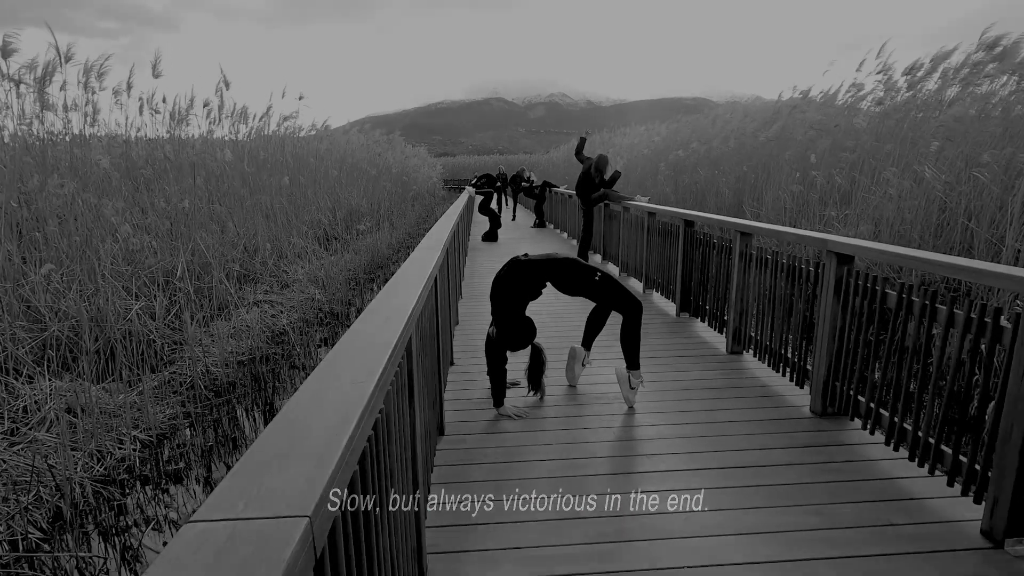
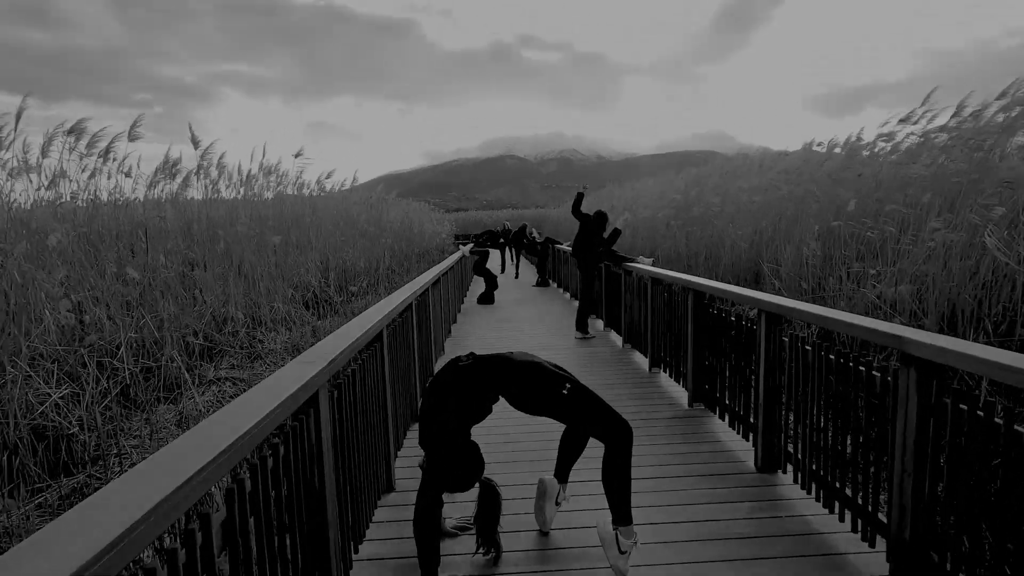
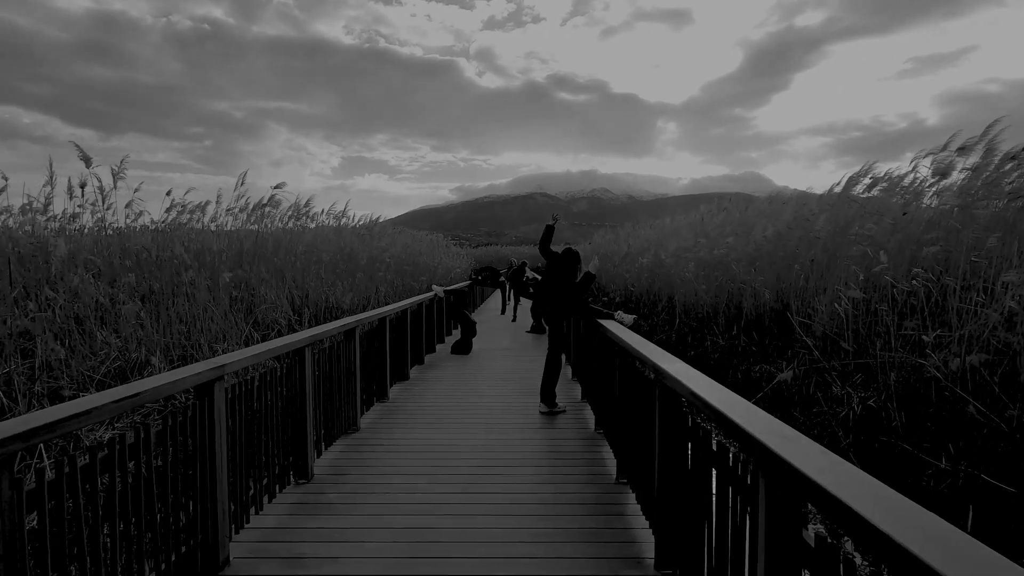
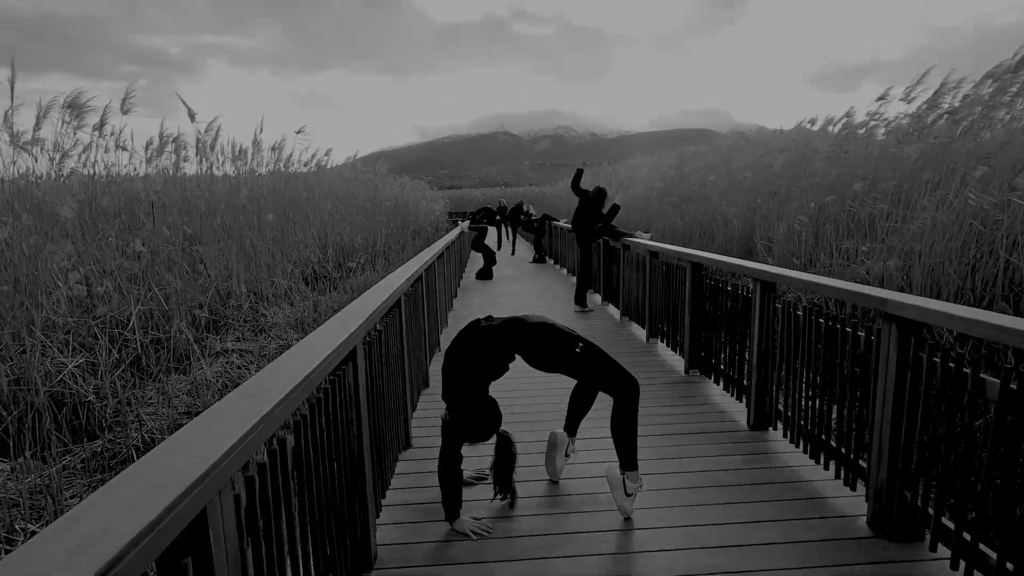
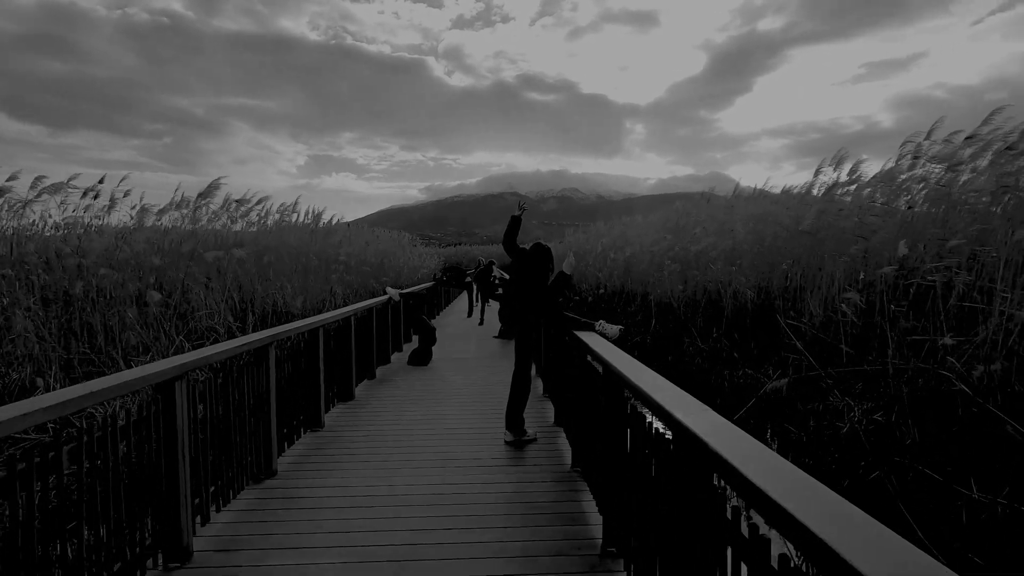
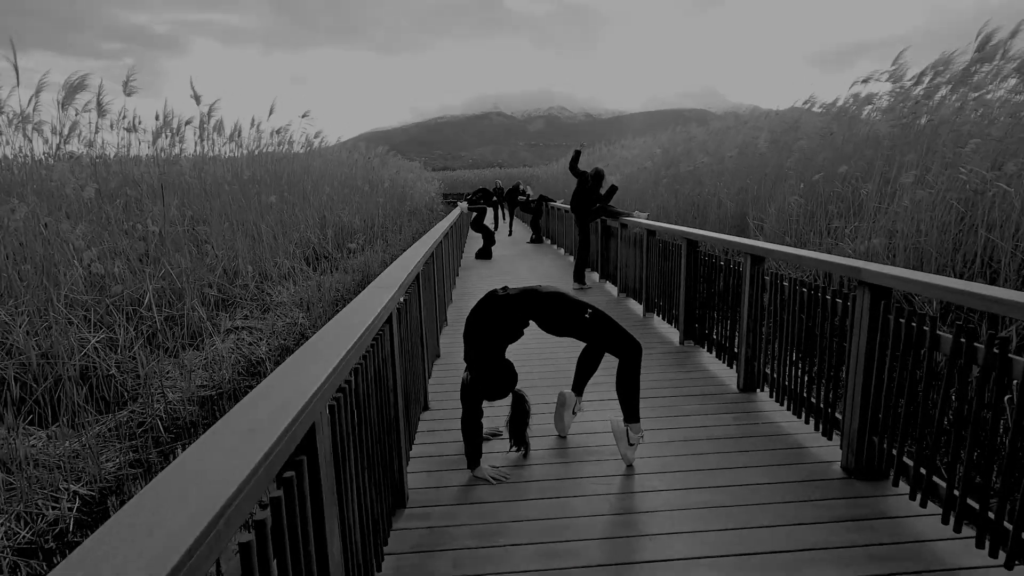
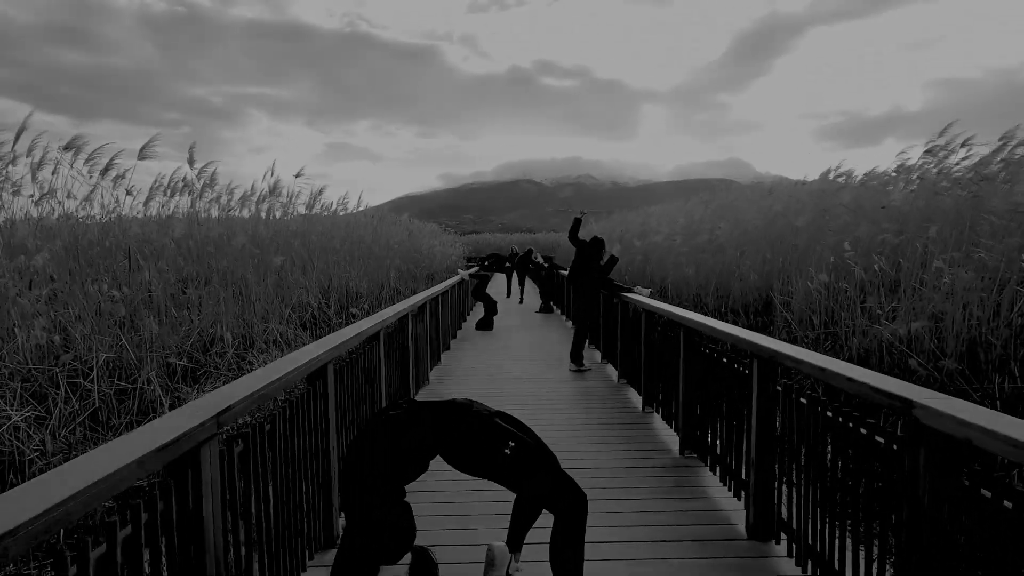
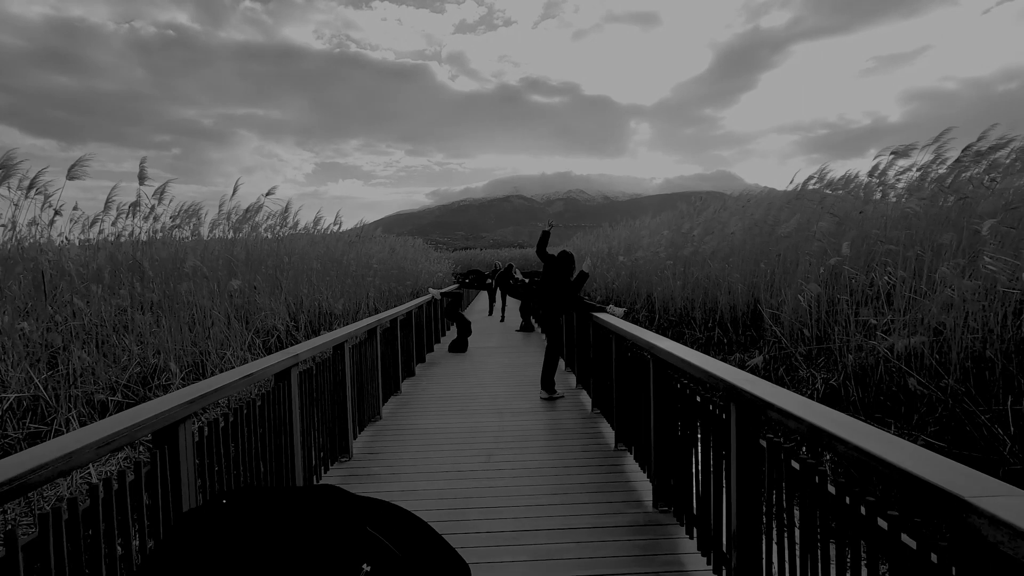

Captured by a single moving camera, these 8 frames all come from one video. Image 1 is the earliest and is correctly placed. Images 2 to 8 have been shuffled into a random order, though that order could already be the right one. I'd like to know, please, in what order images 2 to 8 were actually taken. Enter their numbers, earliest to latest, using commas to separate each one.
6, 4, 2, 7, 8, 3, 5
